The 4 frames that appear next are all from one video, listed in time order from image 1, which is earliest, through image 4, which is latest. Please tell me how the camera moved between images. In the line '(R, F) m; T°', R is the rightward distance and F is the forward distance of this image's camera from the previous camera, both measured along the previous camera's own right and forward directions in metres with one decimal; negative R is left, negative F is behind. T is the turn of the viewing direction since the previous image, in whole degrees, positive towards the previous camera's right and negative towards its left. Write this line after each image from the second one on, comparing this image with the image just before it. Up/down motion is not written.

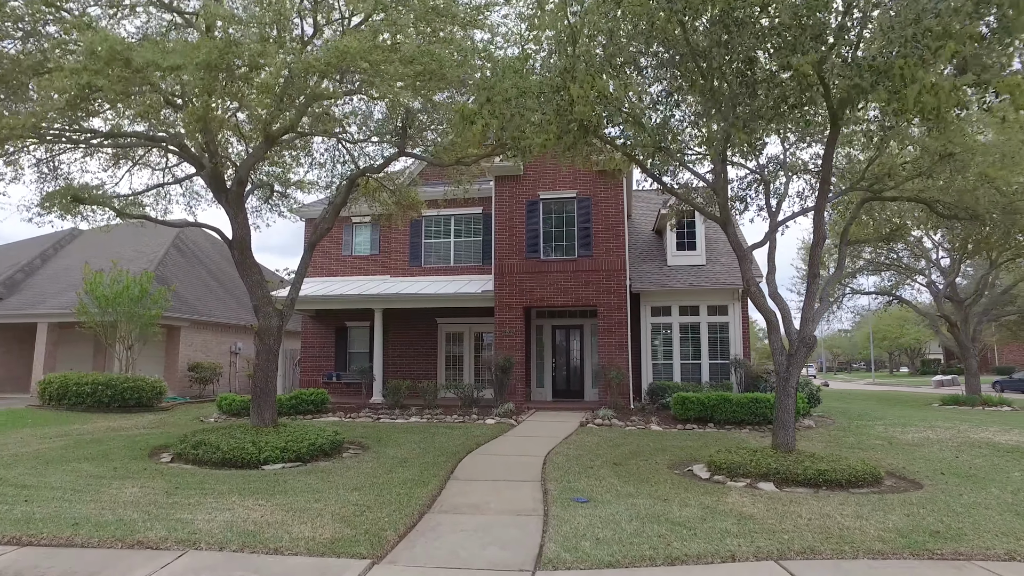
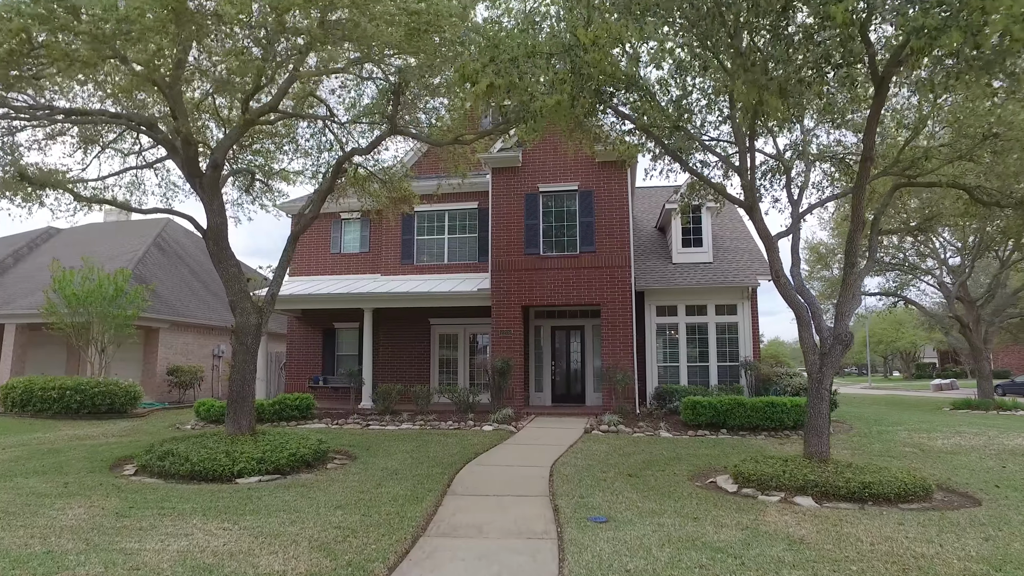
(-0.1, +0.9) m; +1°
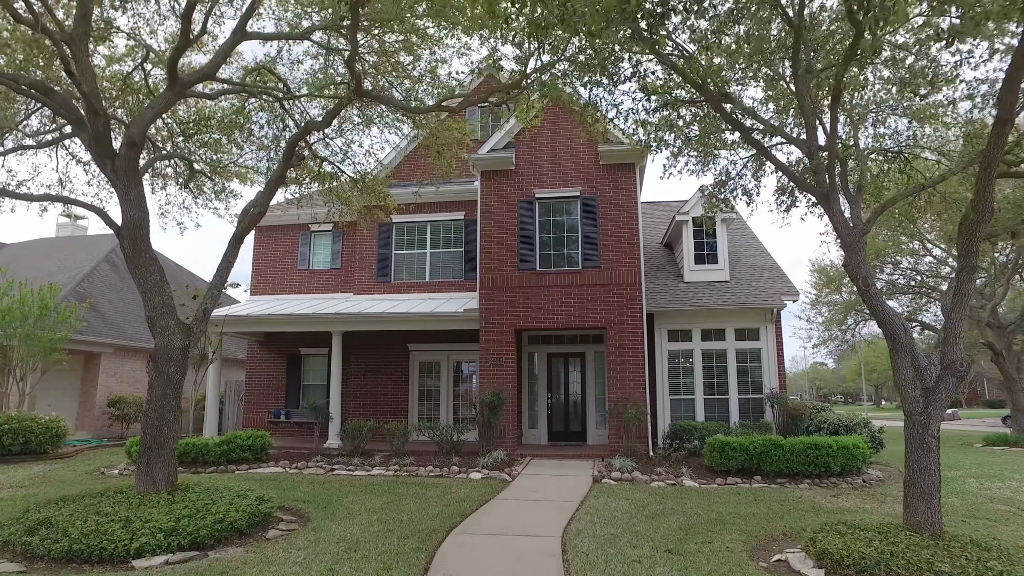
(-0.2, +2.0) m; +1°
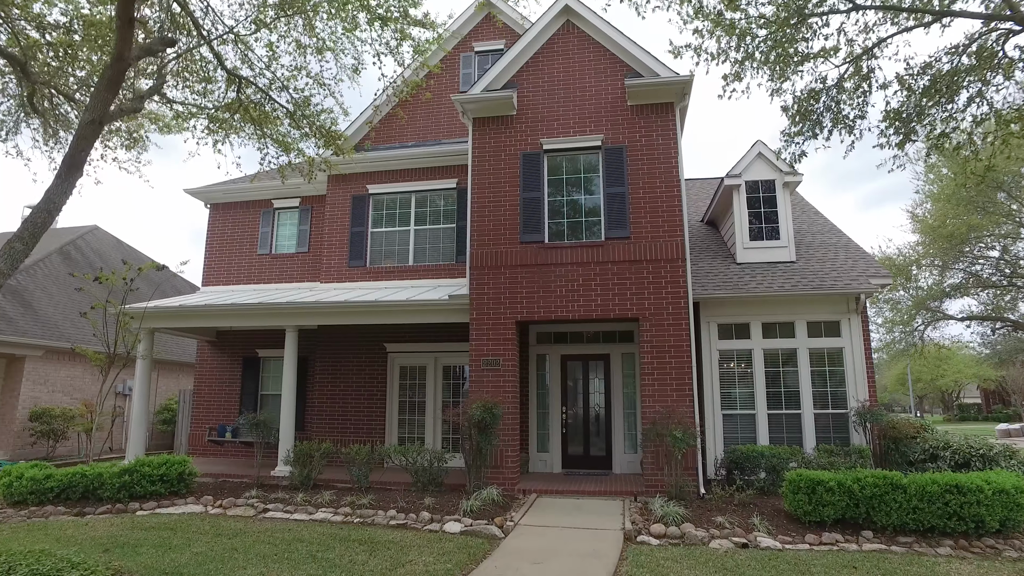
(+0.3, +3.1) m; -2°
